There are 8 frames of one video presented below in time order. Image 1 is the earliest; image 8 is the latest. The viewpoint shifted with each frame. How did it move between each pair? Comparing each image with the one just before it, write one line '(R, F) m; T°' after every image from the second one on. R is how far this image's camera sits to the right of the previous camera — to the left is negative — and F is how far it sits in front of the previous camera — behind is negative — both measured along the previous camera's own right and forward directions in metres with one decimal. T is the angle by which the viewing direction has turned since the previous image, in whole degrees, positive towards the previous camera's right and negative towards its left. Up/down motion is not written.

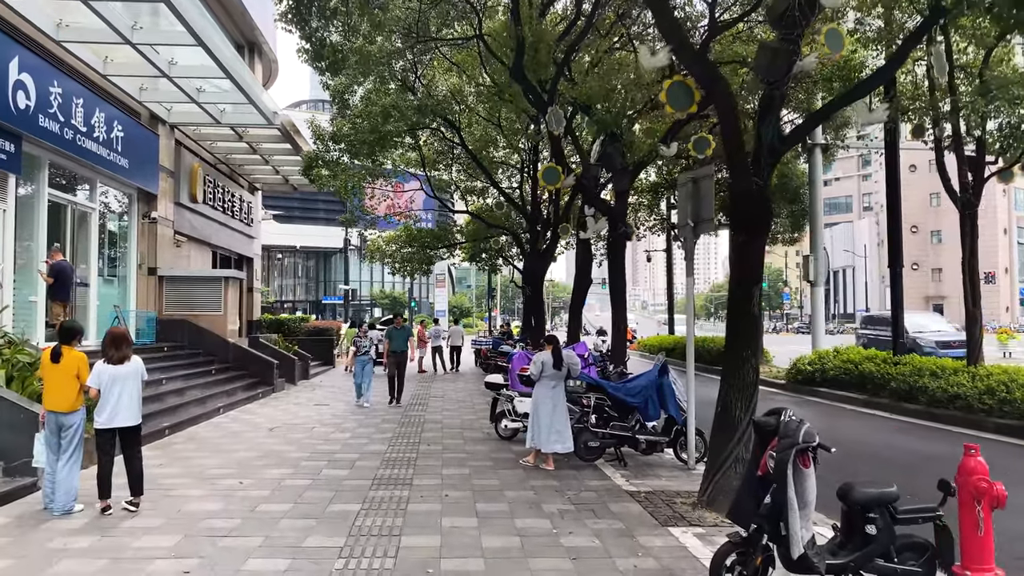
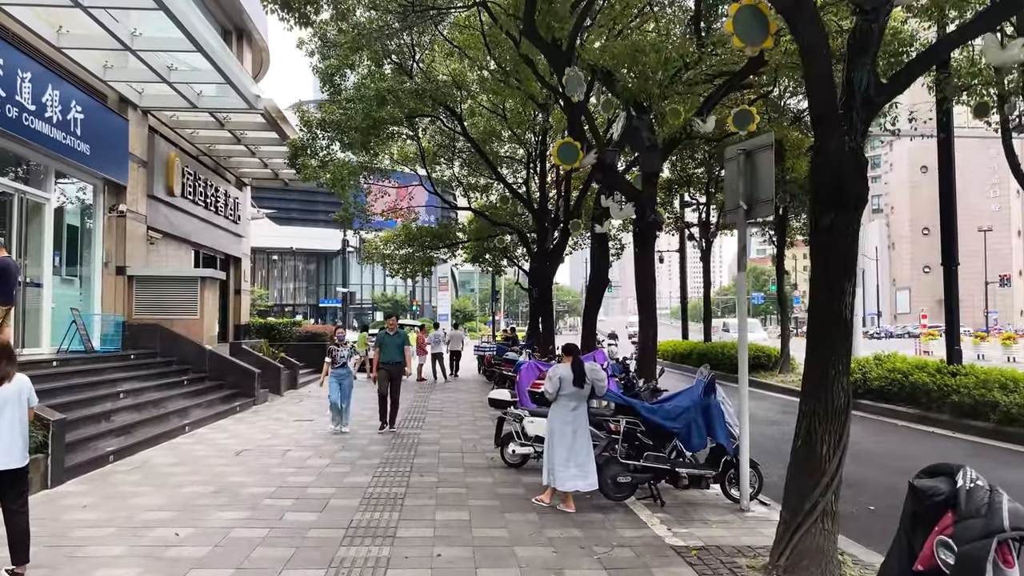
(0.0, +1.4) m; 0°
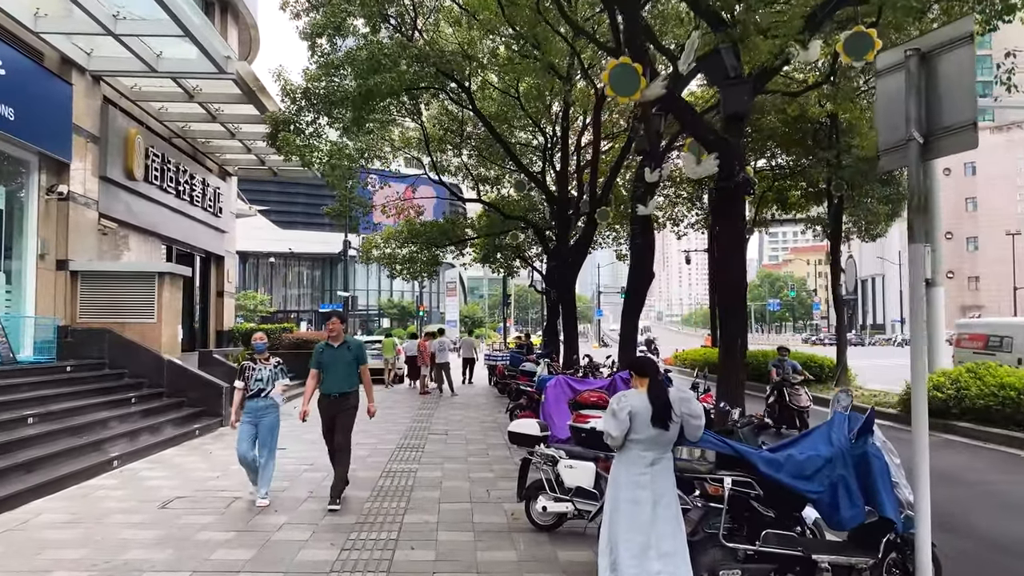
(-0.1, +2.1) m; -1°
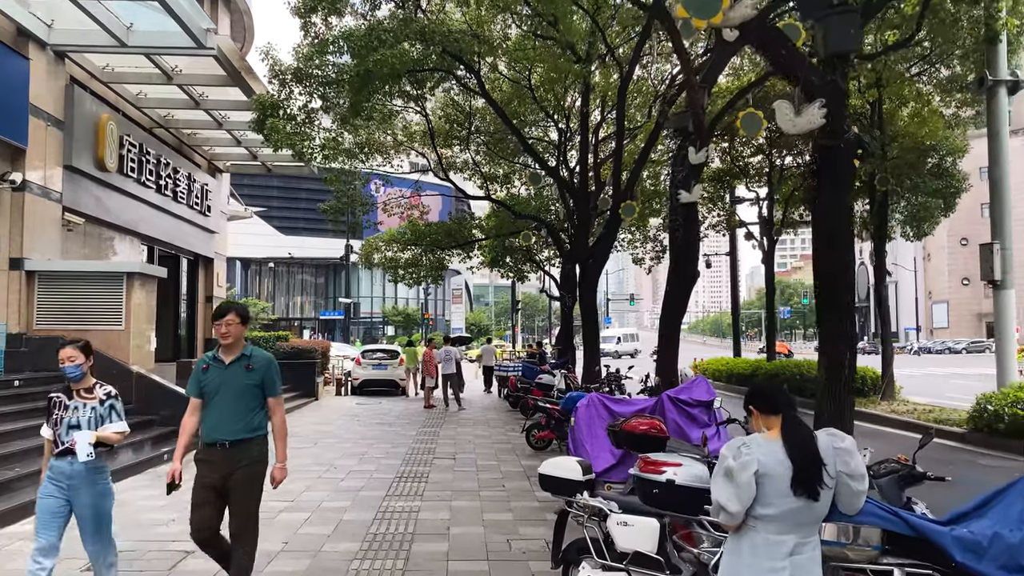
(-0.1, +1.3) m; 0°
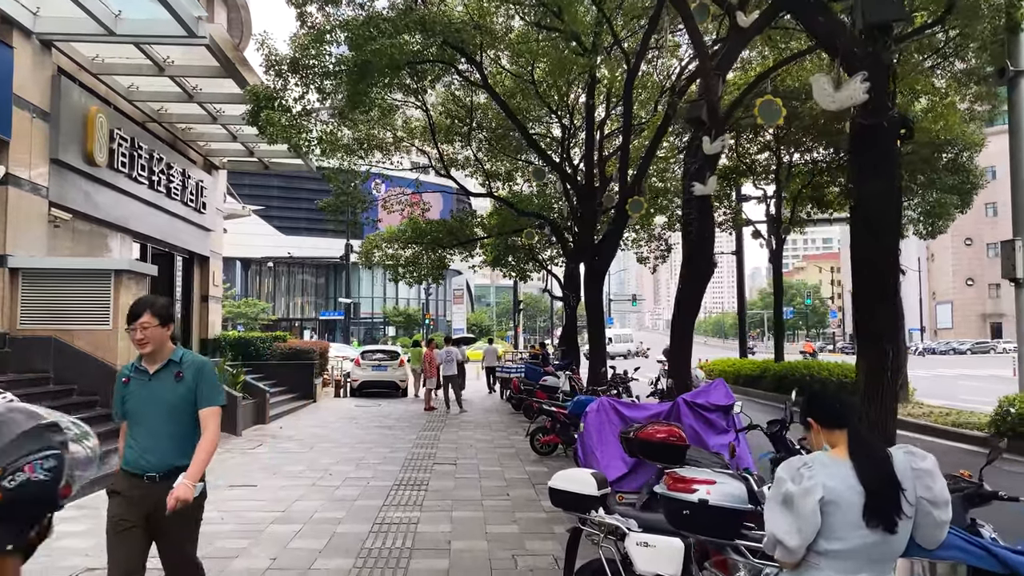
(0.0, +0.4) m; 0°
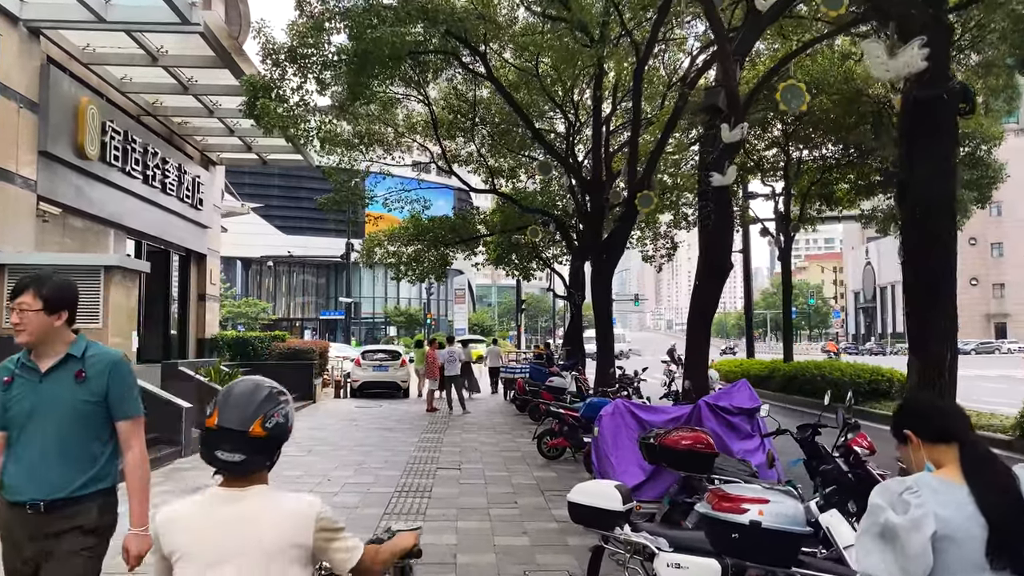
(-0.1, +0.4) m; 0°
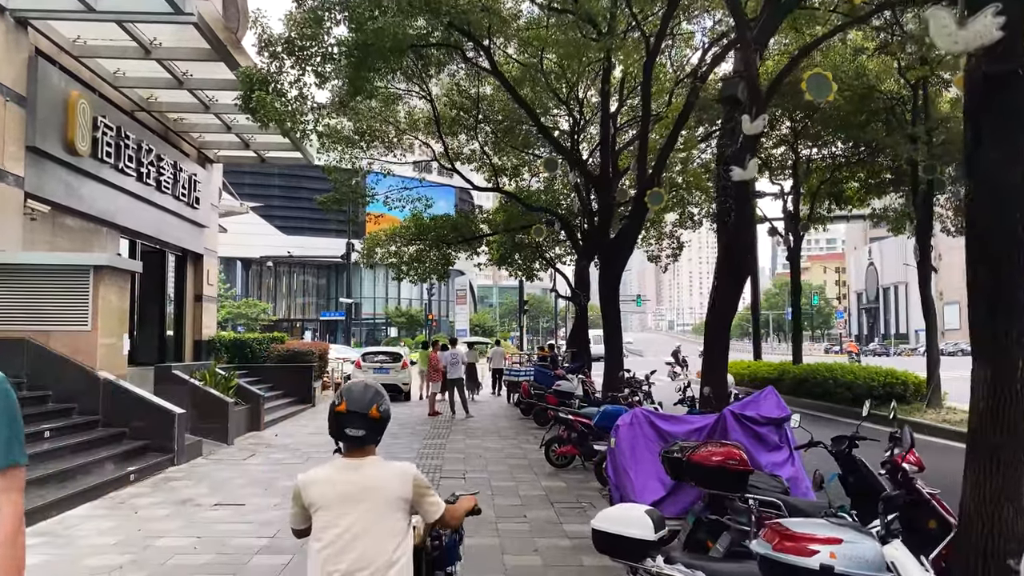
(-0.1, +0.4) m; 0°
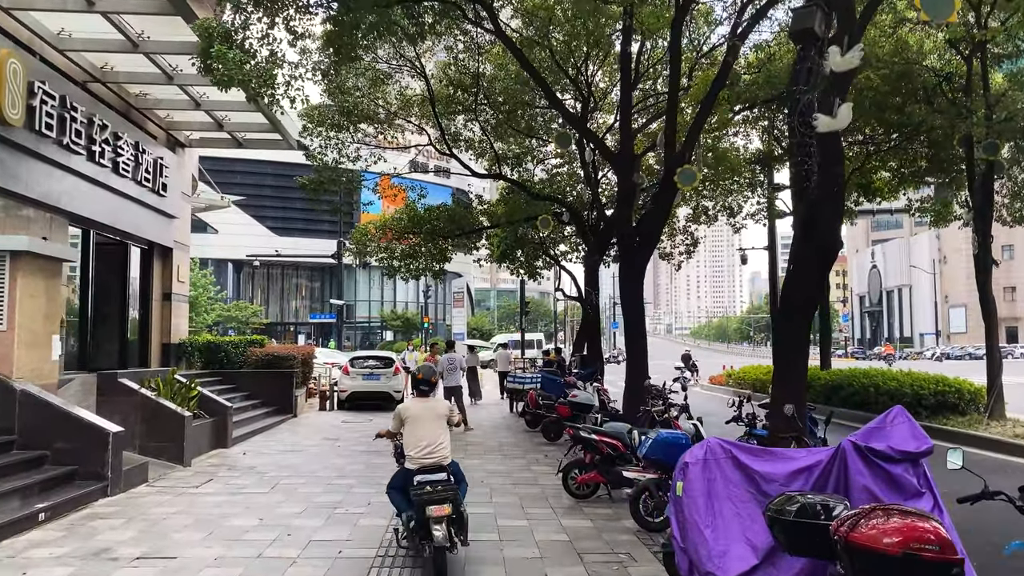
(-0.1, +1.5) m; 0°
